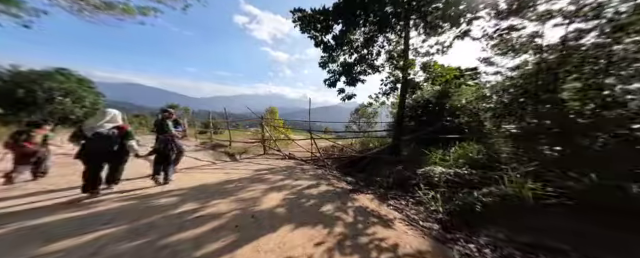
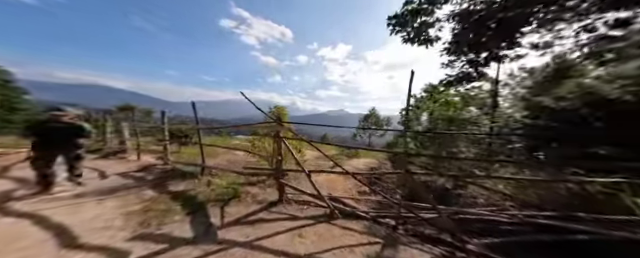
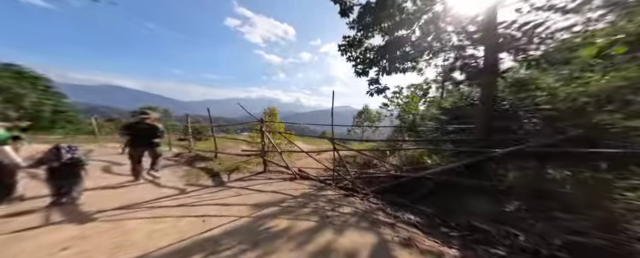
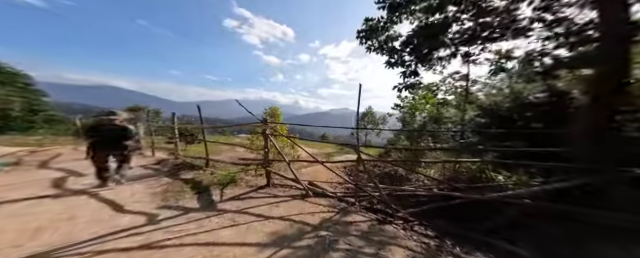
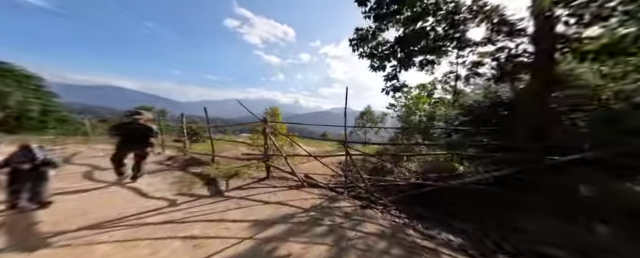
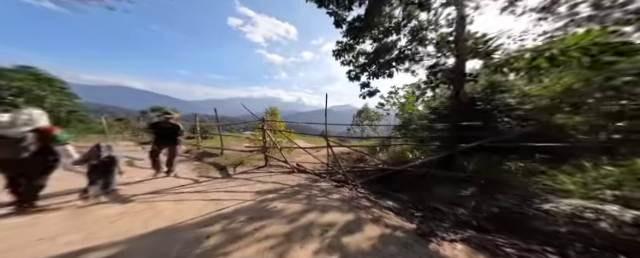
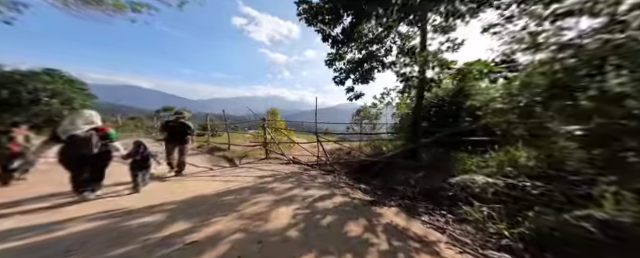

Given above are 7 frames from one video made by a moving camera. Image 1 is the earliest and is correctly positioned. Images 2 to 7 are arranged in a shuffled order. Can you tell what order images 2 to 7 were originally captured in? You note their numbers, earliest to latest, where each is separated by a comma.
7, 6, 3, 5, 4, 2
